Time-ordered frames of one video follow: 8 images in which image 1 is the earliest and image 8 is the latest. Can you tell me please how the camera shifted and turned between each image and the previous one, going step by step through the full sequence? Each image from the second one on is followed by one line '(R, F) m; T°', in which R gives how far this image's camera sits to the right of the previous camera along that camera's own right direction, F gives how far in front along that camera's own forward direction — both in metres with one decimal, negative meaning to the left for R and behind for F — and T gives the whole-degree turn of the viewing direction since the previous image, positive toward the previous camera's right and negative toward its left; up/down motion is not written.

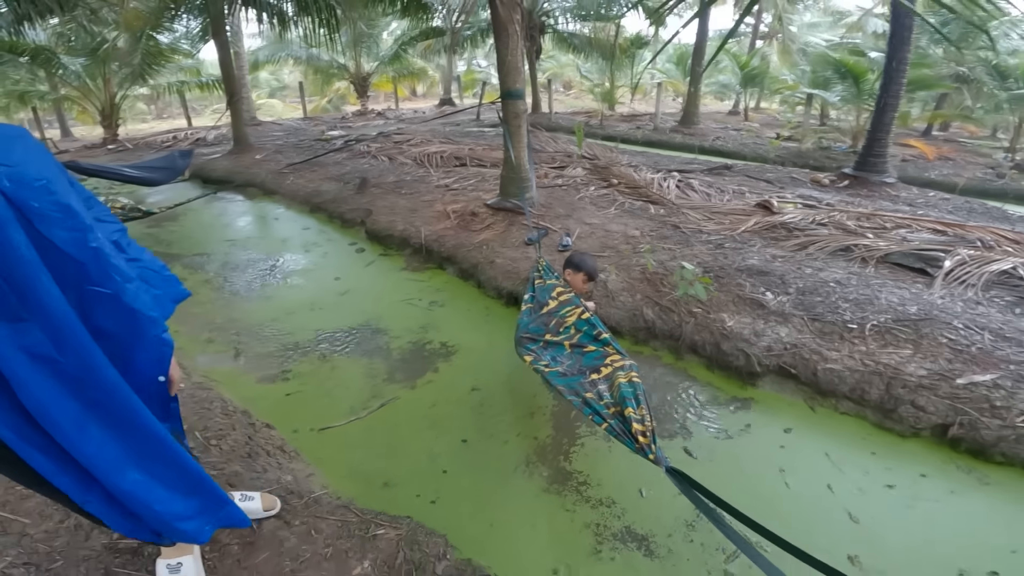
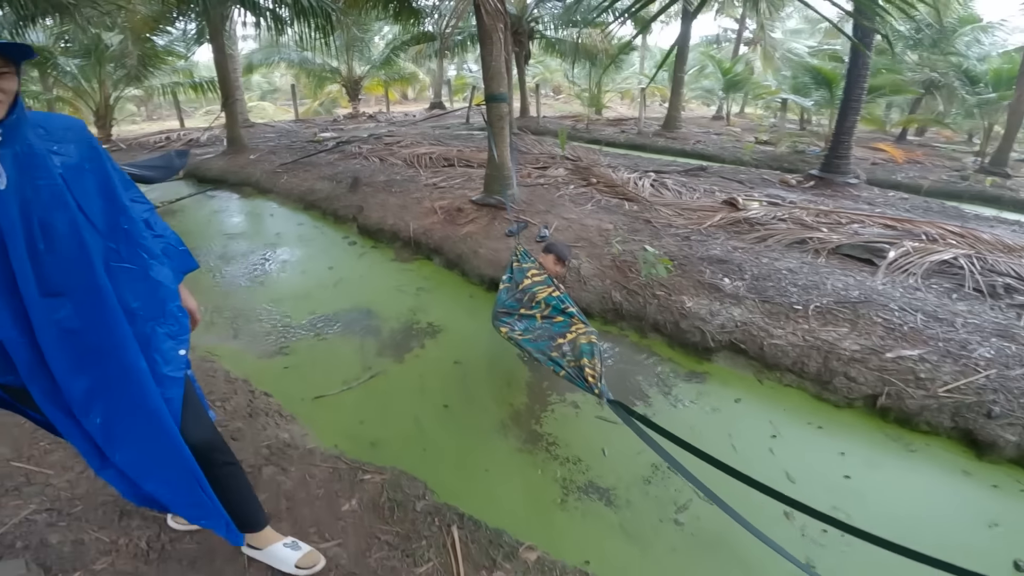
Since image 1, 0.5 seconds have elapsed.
(+0.1, -0.3) m; +1°
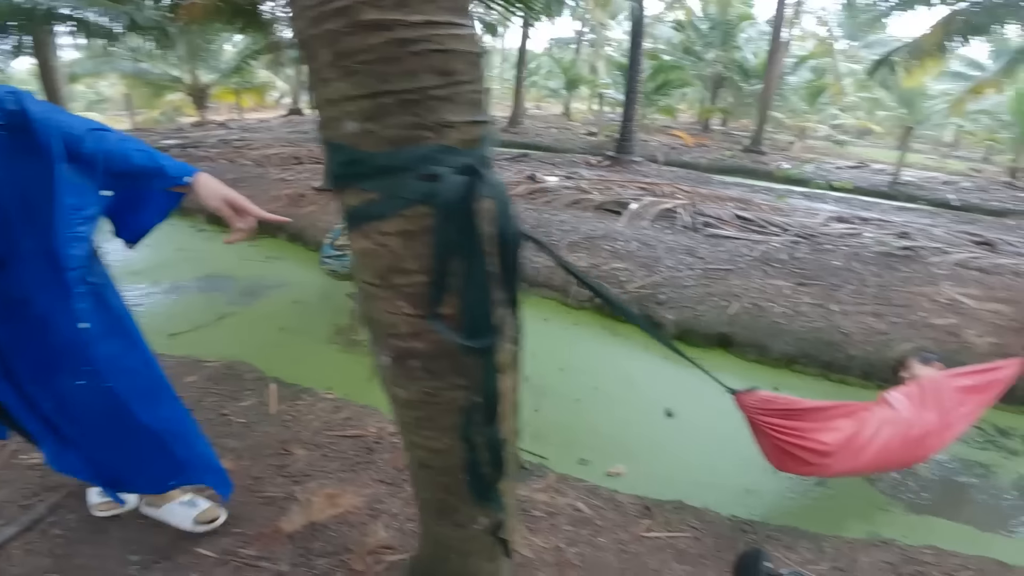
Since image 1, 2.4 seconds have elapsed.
(+0.6, -1.1) m; +11°
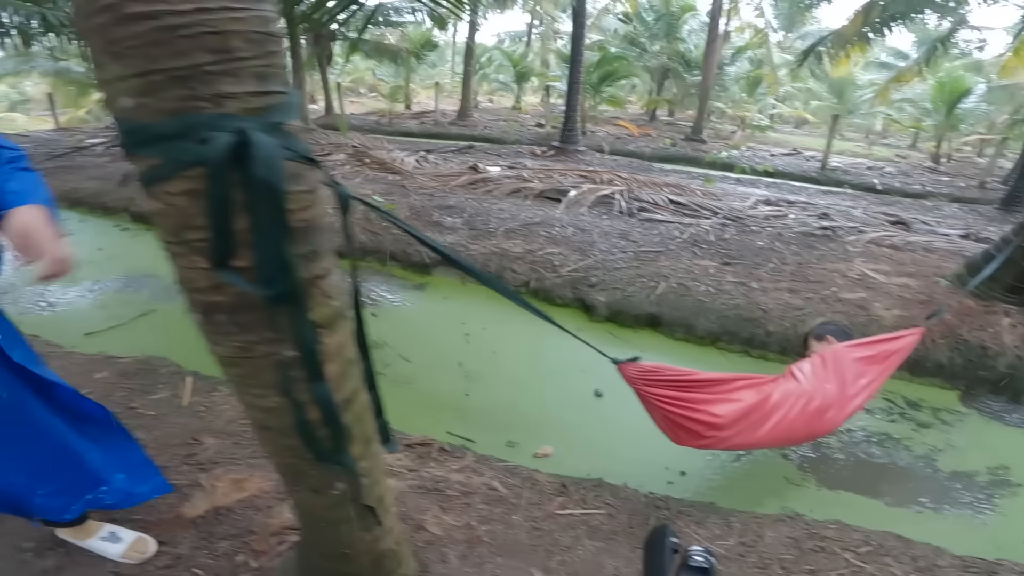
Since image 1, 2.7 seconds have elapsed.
(+0.2, 0.0) m; +4°
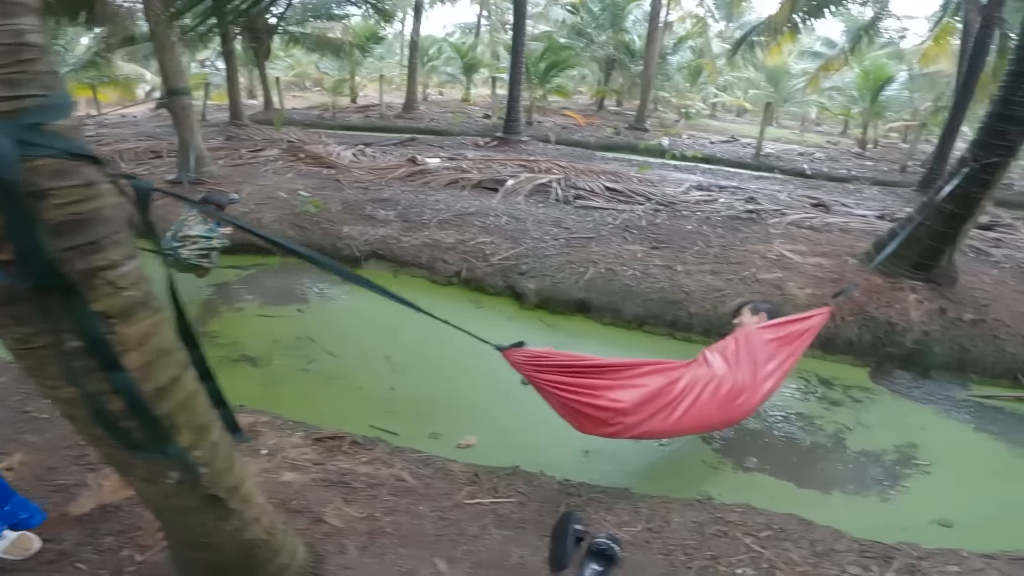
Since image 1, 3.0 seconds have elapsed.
(+0.3, 0.0) m; +4°
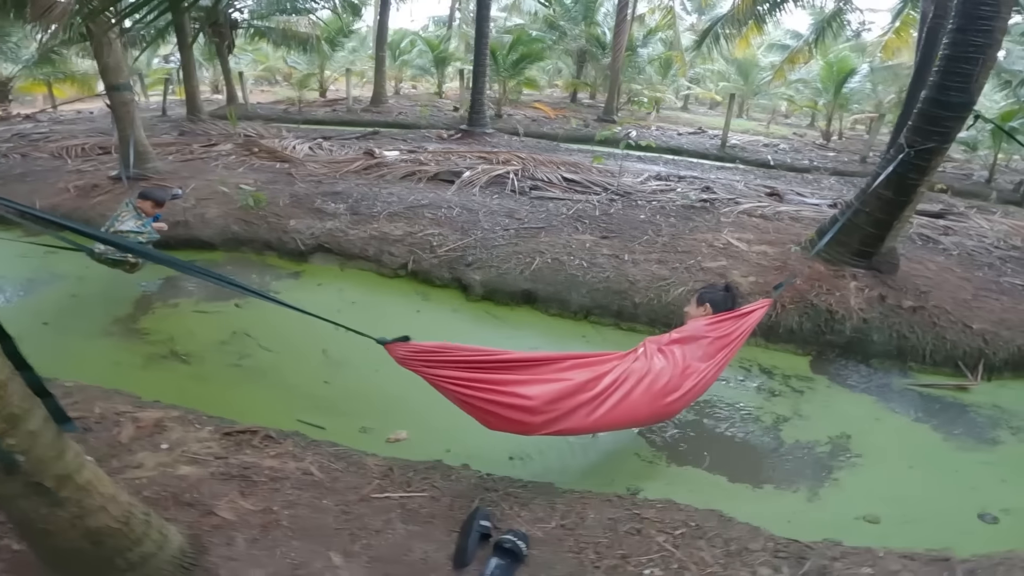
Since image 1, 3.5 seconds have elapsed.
(+0.3, +0.1) m; +1°
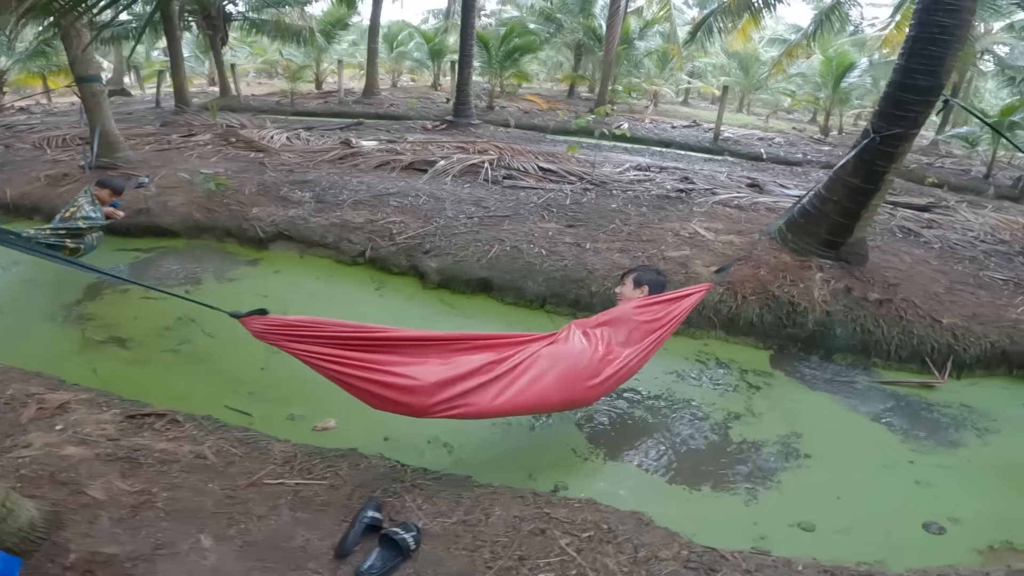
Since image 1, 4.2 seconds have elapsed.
(+0.4, +0.1) m; -1°
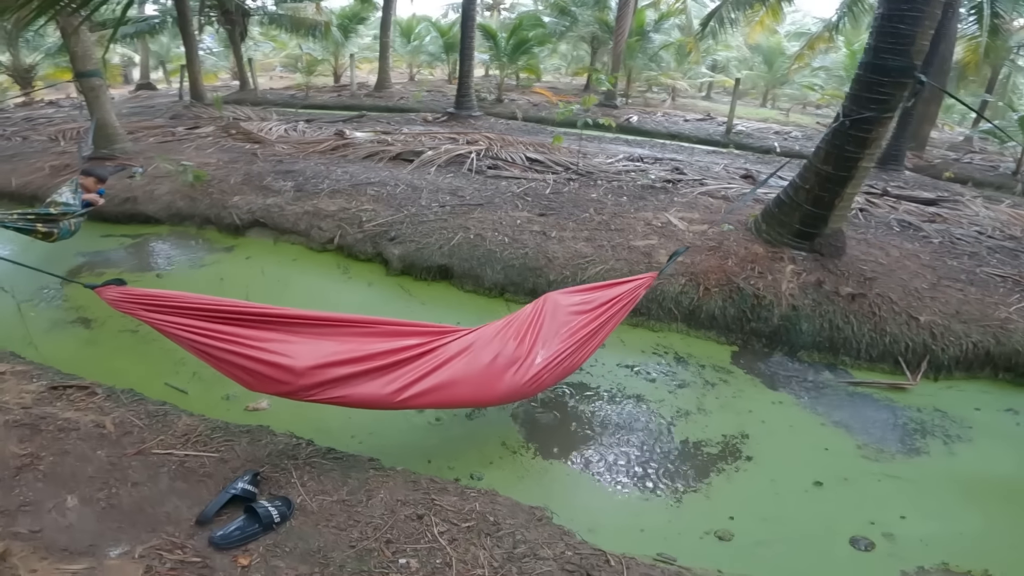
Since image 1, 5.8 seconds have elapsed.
(+0.5, +0.1) m; -3°
